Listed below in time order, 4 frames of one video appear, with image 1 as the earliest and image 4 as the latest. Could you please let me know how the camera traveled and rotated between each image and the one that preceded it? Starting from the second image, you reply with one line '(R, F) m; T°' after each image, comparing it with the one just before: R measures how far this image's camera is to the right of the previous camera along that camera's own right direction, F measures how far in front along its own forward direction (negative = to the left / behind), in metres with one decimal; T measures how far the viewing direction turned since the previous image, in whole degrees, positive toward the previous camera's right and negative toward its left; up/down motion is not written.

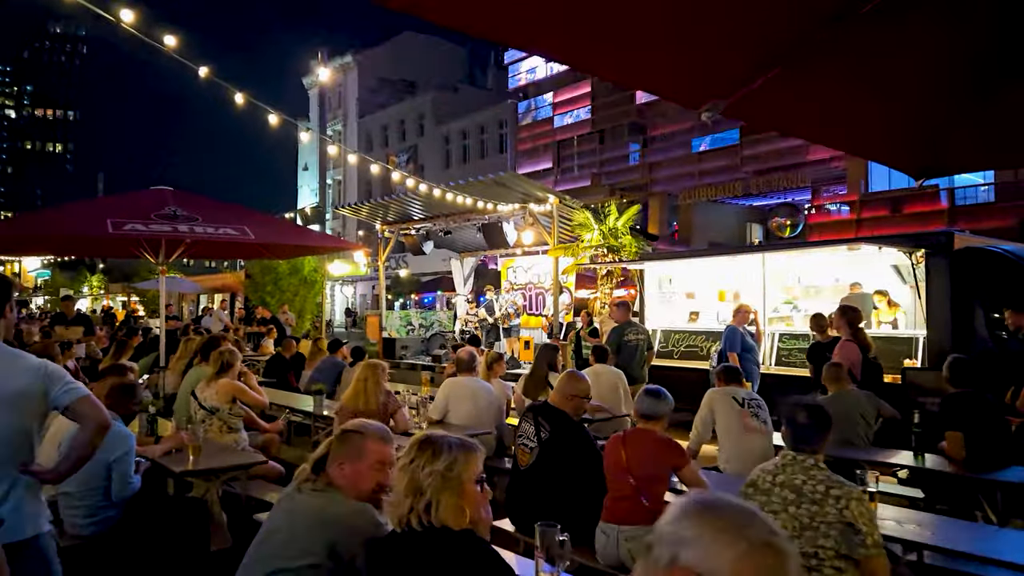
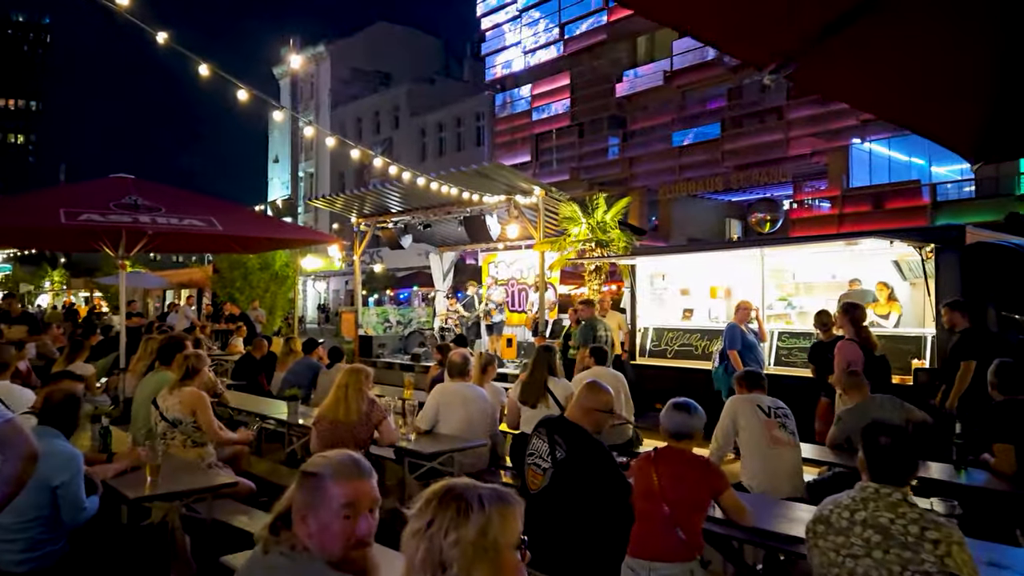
(-0.2, +0.5) m; +2°
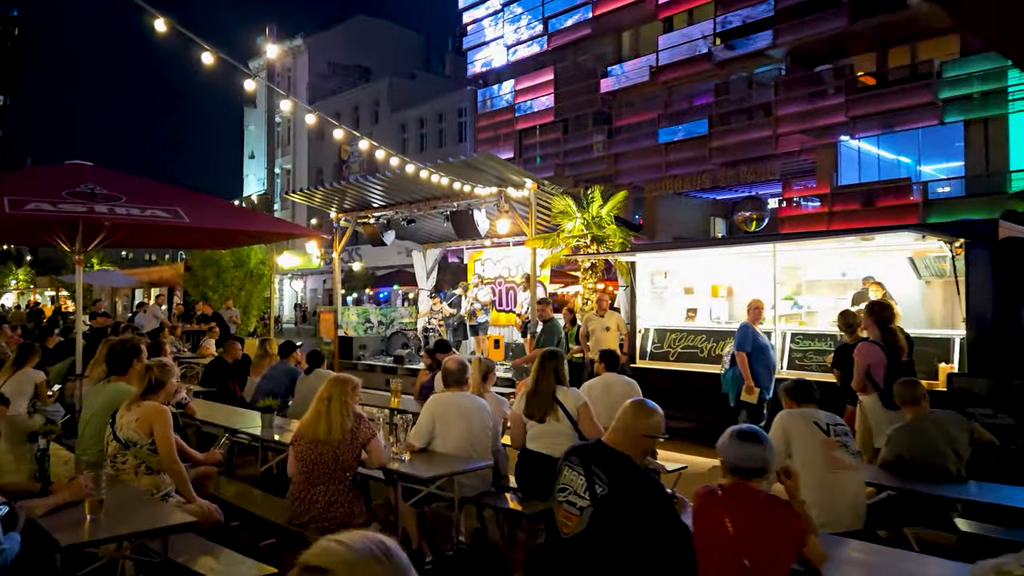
(-0.2, +0.7) m; +2°
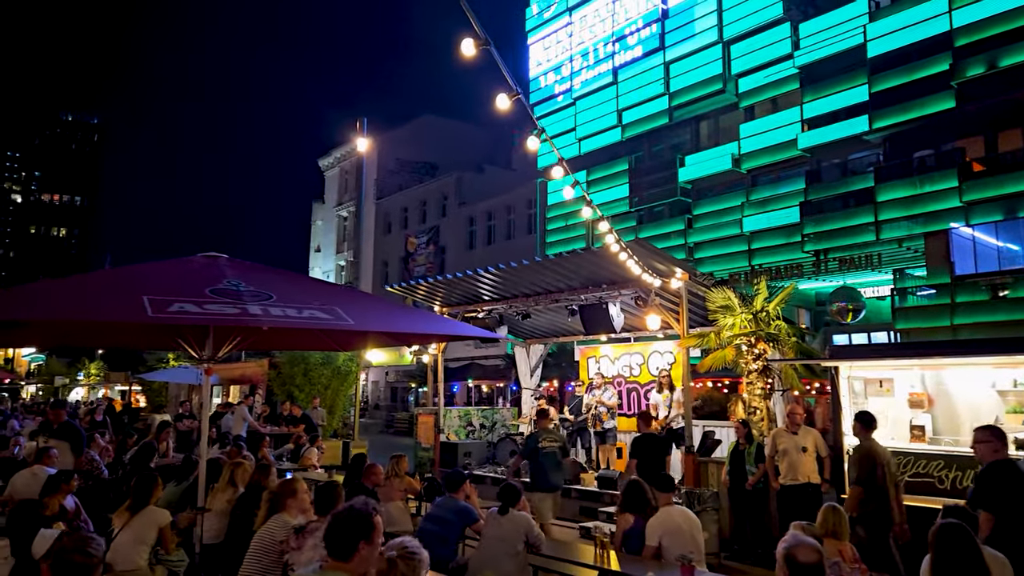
(-1.6, +1.4) m; -4°
